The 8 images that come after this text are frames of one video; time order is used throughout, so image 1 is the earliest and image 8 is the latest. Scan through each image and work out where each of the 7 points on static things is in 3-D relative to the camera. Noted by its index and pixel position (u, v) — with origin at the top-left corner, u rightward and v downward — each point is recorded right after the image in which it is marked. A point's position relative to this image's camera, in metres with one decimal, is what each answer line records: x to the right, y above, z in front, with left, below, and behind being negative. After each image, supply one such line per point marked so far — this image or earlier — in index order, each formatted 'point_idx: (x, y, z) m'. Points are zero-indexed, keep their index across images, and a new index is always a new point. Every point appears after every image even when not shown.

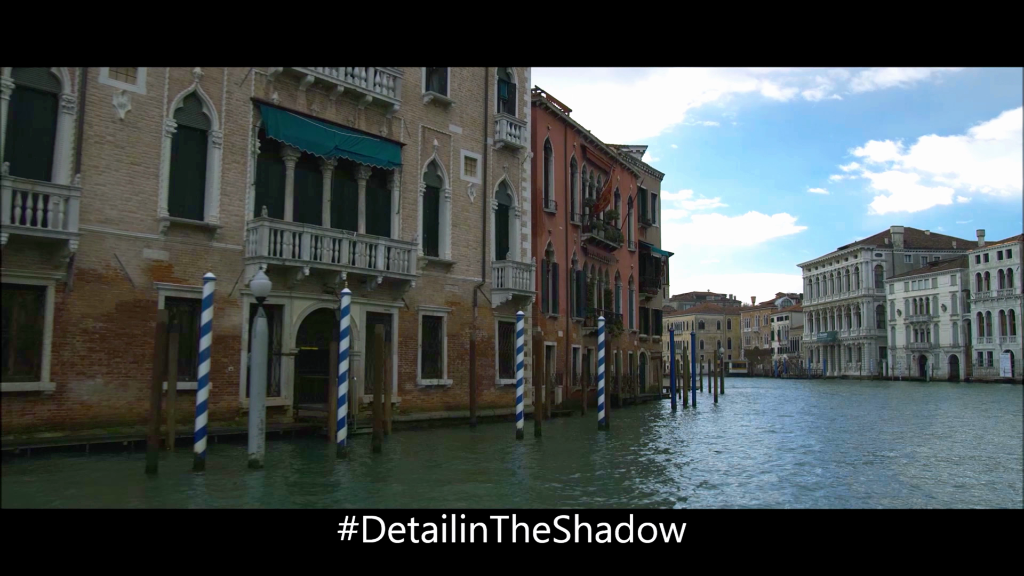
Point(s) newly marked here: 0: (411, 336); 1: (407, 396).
0: (-2.9, -1.4, +19.7) m
1: (-3.0, -3.1, +19.5) m
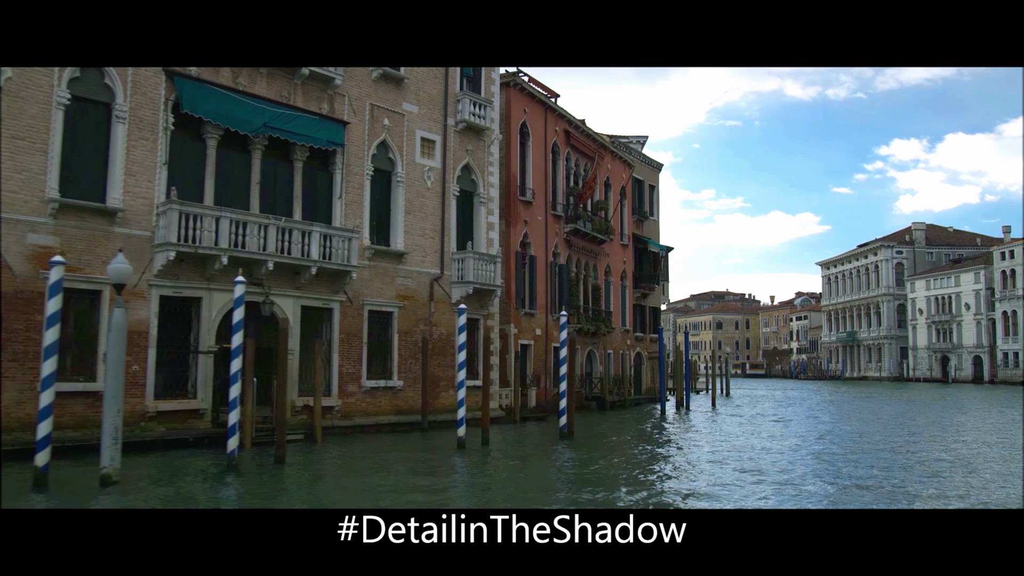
0: (-4.1, -1.2, +17.9) m
1: (-4.2, -2.9, +17.7) m
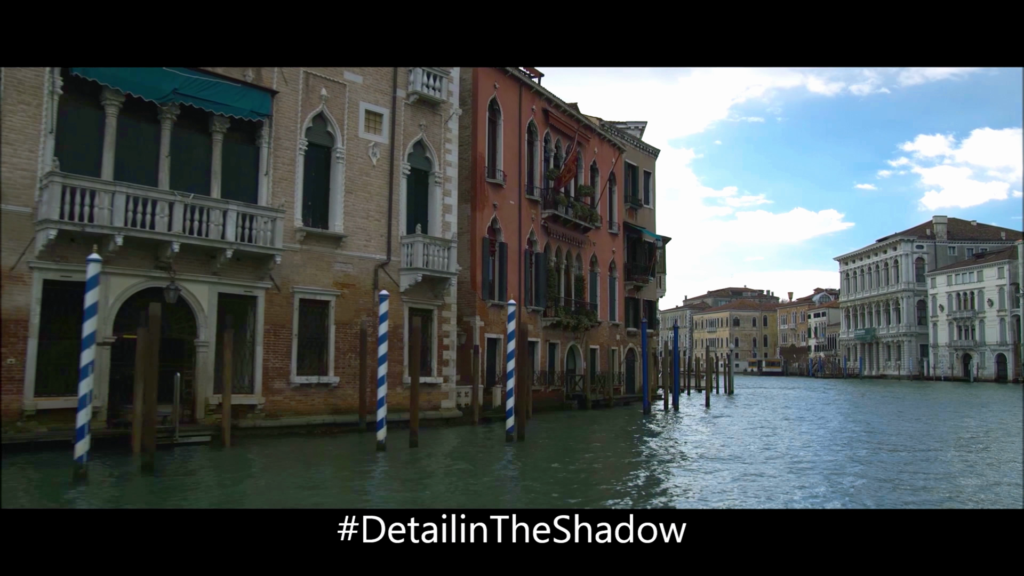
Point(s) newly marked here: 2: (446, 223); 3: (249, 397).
0: (-5.4, -0.9, +16.2) m
1: (-5.5, -2.5, +16.0) m
2: (-1.9, +1.9, +19.8) m
3: (-5.9, -2.5, +15.5) m
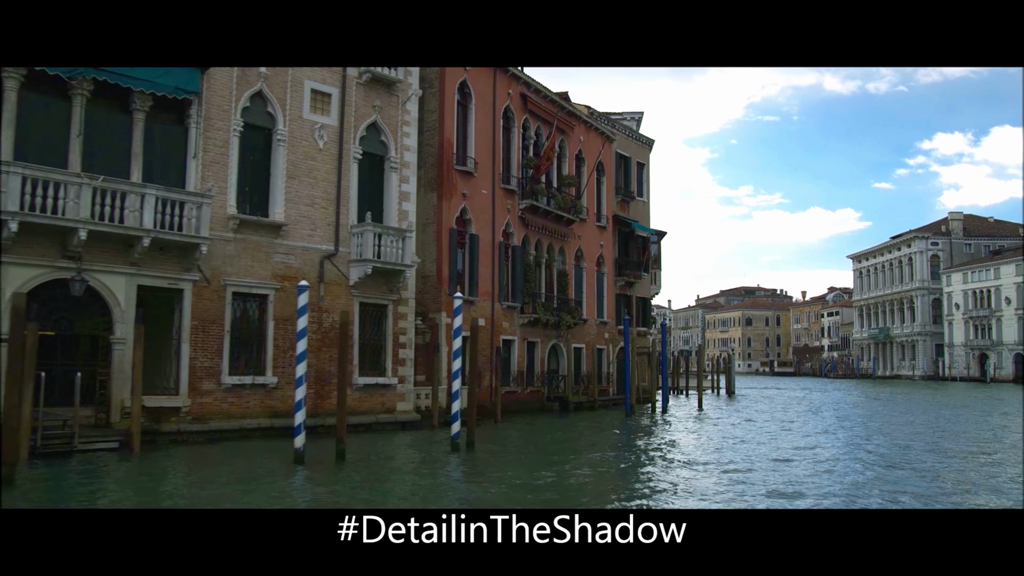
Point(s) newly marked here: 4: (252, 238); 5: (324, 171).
0: (-6.5, -0.7, +14.9) m
1: (-6.6, -2.4, +14.7) m
2: (-2.9, +2.1, +18.4) m
3: (-7.0, -2.3, +14.2) m
4: (-5.9, +1.1, +15.6) m
5: (-4.7, +2.9, +17.0) m
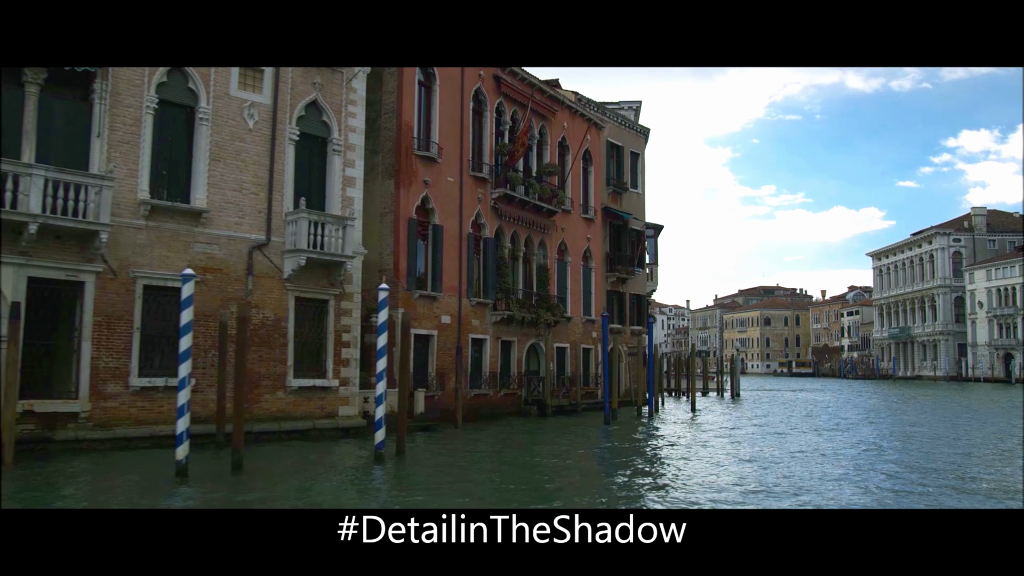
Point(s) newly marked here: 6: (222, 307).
0: (-7.7, -0.5, +13.4) m
1: (-7.8, -2.2, +13.3) m
2: (-4.0, +2.2, +16.9) m
3: (-8.2, -2.2, +12.8) m
4: (-7.1, +1.3, +14.1) m
5: (-5.8, +3.0, +15.5) m
6: (-6.2, -0.4, +14.6) m
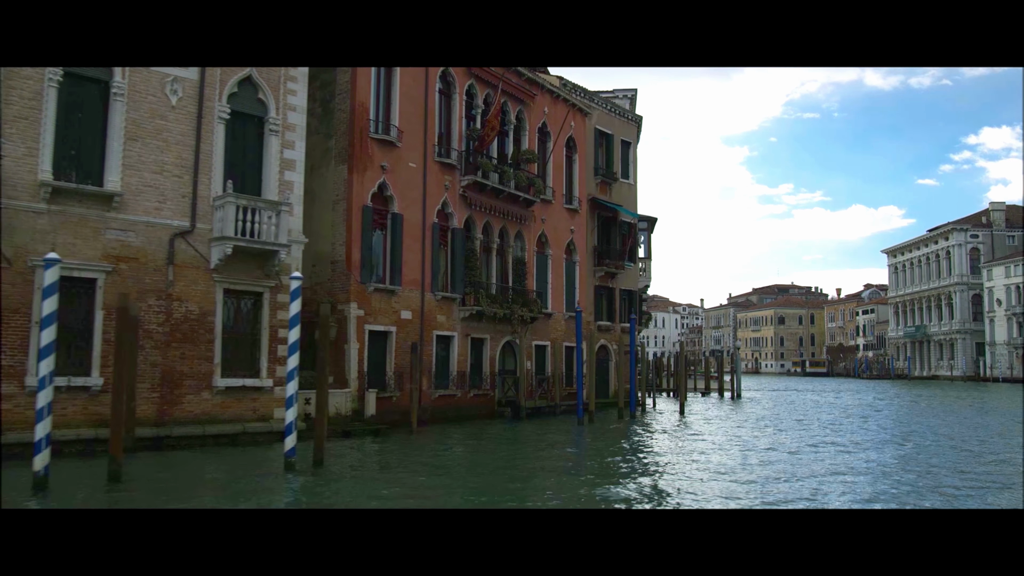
0: (-8.8, -0.4, +12.2) m
1: (-8.9, -2.1, +12.0) m
2: (-5.1, +2.4, +15.6) m
3: (-9.4, -2.0, +11.5) m
4: (-8.2, +1.5, +12.9) m
5: (-6.9, +3.2, +14.2) m
6: (-7.3, -0.2, +13.4) m
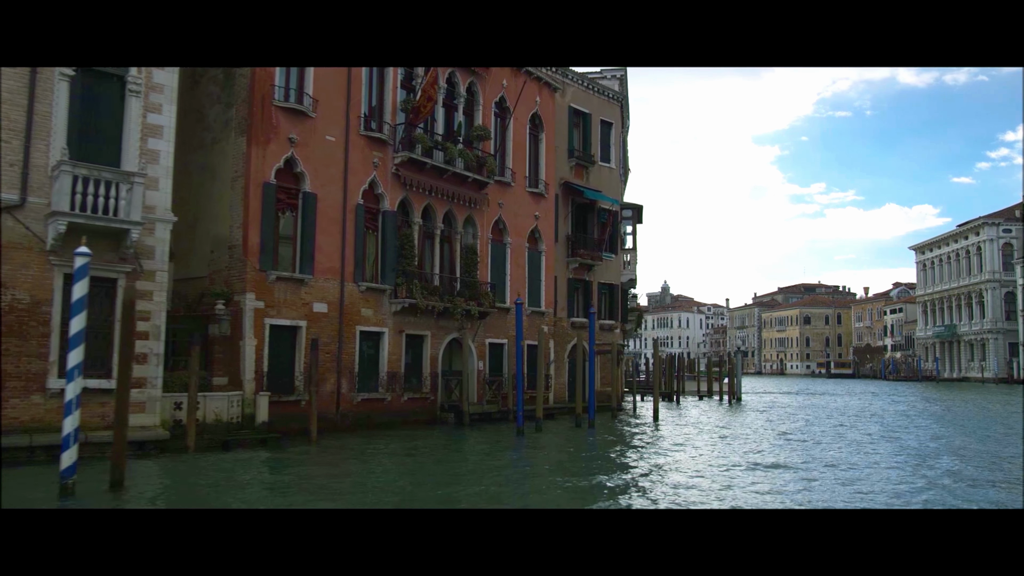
0: (-10.8, -0.1, +10.1) m
1: (-10.9, -1.8, +9.9) m
2: (-7.0, +2.7, +13.3) m
3: (-11.4, -1.7, +9.5) m
4: (-10.2, +1.7, +10.8) m
5: (-8.9, +3.5, +12.0) m
6: (-9.3, 0.0, +11.2) m
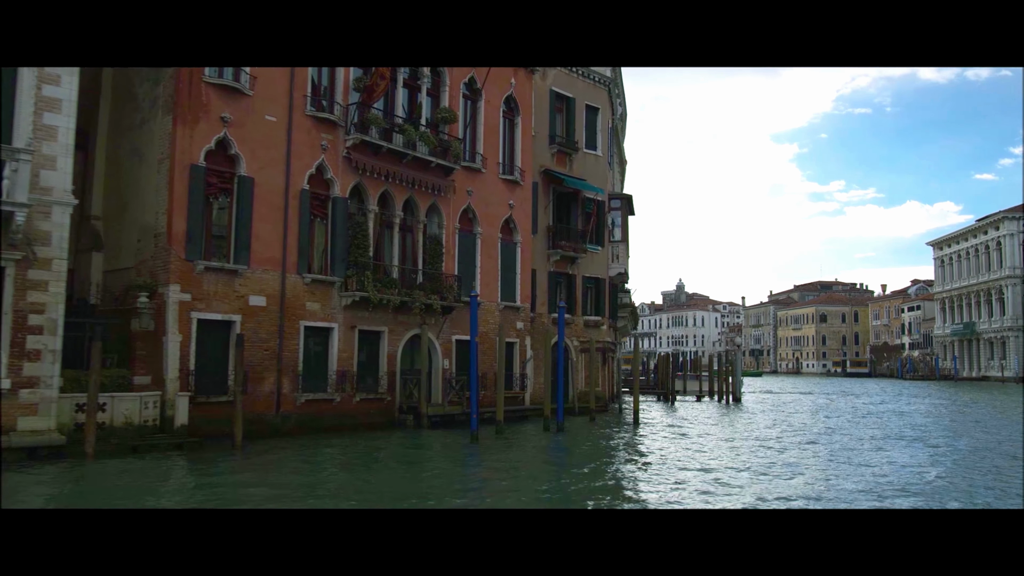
0: (-12.1, +0.1, +8.9) m
1: (-12.2, -1.6, +8.8) m
2: (-8.2, +2.9, +12.1) m
3: (-12.7, -1.6, +8.3) m
4: (-11.4, +1.9, +9.6) m
5: (-10.1, +3.7, +10.8) m
6: (-10.5, +0.2, +10.0) m
